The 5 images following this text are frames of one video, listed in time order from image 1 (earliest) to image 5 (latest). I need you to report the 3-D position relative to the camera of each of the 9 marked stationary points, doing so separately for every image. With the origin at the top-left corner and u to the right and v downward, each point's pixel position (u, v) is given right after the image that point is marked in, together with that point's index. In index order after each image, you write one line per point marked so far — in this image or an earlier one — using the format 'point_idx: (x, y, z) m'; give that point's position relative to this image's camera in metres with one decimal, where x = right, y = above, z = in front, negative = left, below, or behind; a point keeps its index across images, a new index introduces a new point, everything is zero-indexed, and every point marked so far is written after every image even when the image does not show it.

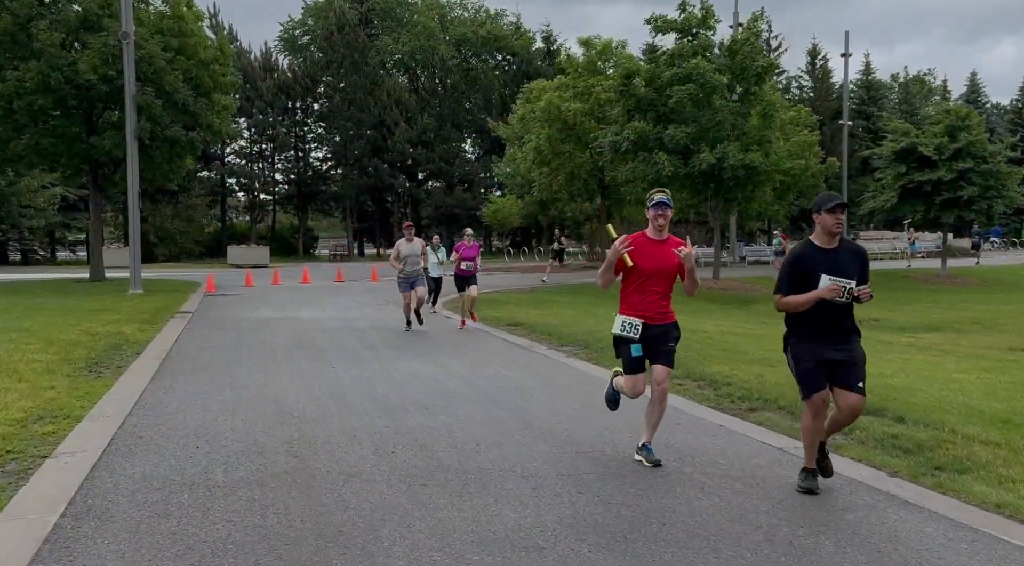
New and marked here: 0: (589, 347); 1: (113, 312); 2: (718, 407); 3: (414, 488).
0: (+1.1, -0.9, +12.4) m
1: (-7.6, -0.5, +16.9) m
2: (+1.9, -1.1, +8.1) m
3: (-0.6, -1.2, +5.4) m
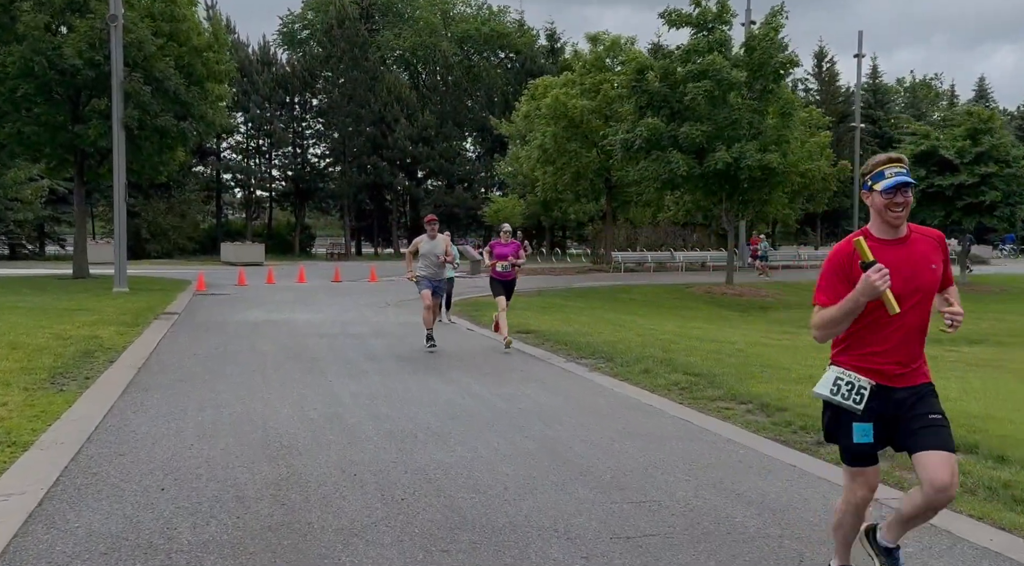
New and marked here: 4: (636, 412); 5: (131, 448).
0: (+1.2, -1.0, +11.2) m
1: (-7.4, -0.5, +15.6) m
2: (+2.1, -1.2, +6.9) m
3: (-0.4, -1.3, +4.2) m
4: (+1.1, -1.1, +7.9) m
5: (-2.7, -1.2, +6.4) m
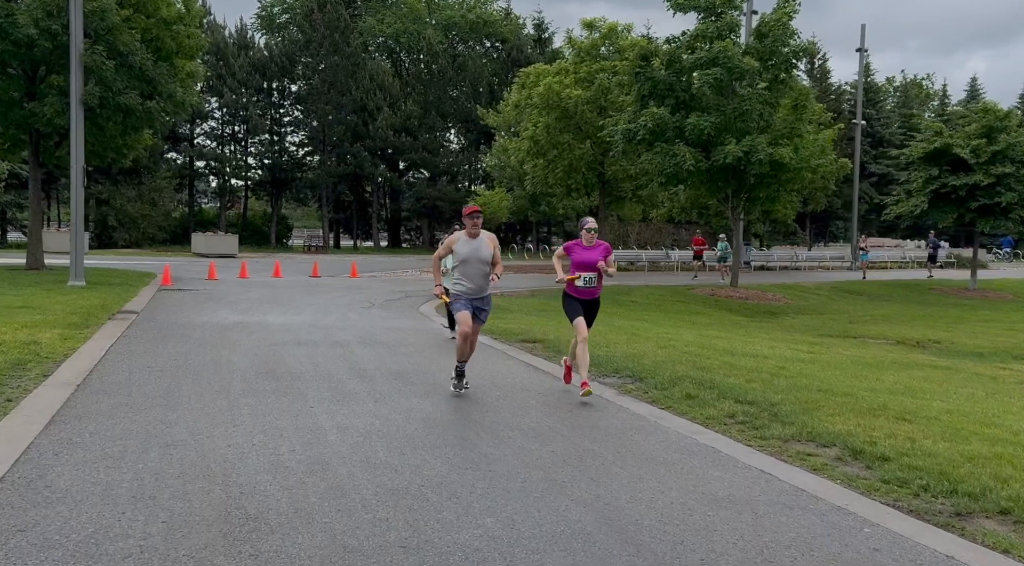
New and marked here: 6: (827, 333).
0: (+1.4, -1.0, +9.6) m
1: (-7.4, -0.4, +13.8) m
2: (+2.3, -1.3, +5.3) m
3: (-0.1, -1.4, +2.5) m
4: (+1.3, -1.2, +6.3) m
5: (-2.5, -1.2, +4.6) m
6: (+6.3, -1.0, +17.8) m
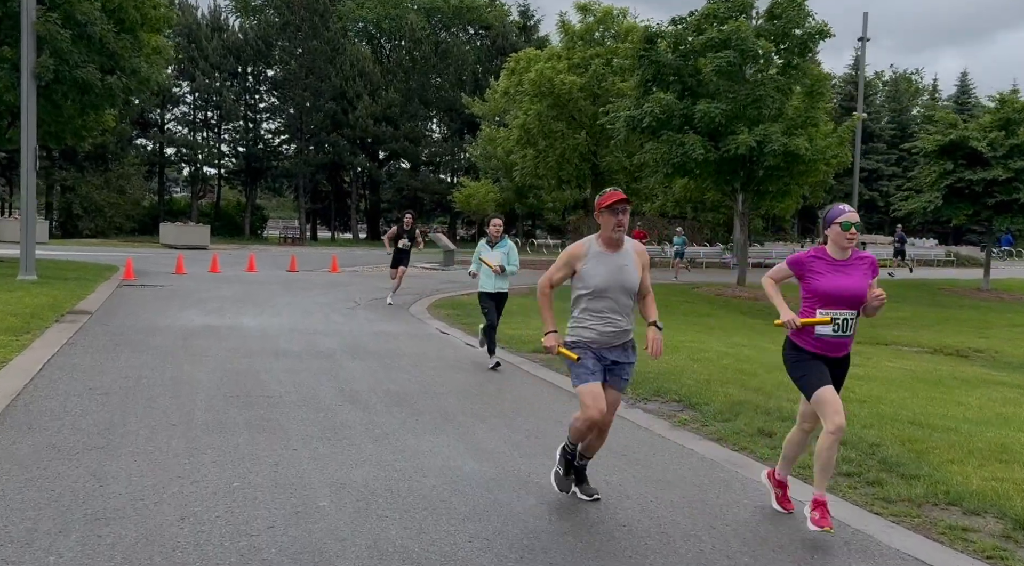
0: (+1.6, -1.1, +8.0) m
1: (-7.2, -0.4, +11.9) m
2: (+2.7, -1.4, +3.7) m
3: (+0.3, -1.5, +0.9) m
4: (+1.6, -1.3, +4.6) m
5: (-2.1, -1.3, +2.9) m
6: (+6.3, -1.0, +16.3) m
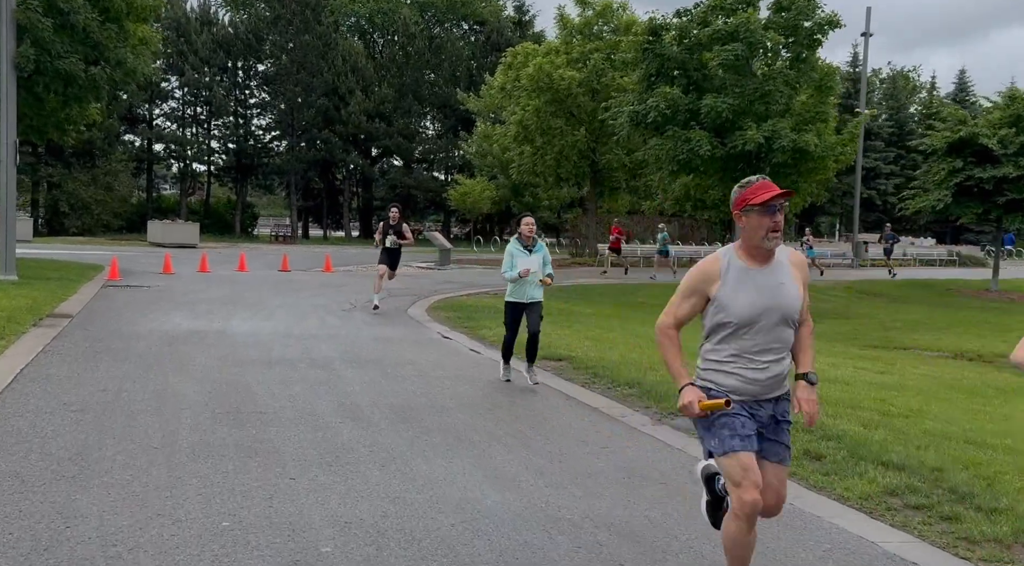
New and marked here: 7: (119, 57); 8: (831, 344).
0: (+1.7, -1.1, +7.3) m
1: (-7.2, -0.4, +11.2) m
2: (+2.8, -1.5, +3.1) m
3: (+0.5, -1.5, +0.2) m
4: (+1.8, -1.4, +4.0) m
5: (-1.9, -1.3, +2.2) m
6: (+6.3, -1.1, +15.7) m
7: (-8.3, +4.8, +18.8) m
8: (+5.5, -1.0, +15.3) m
